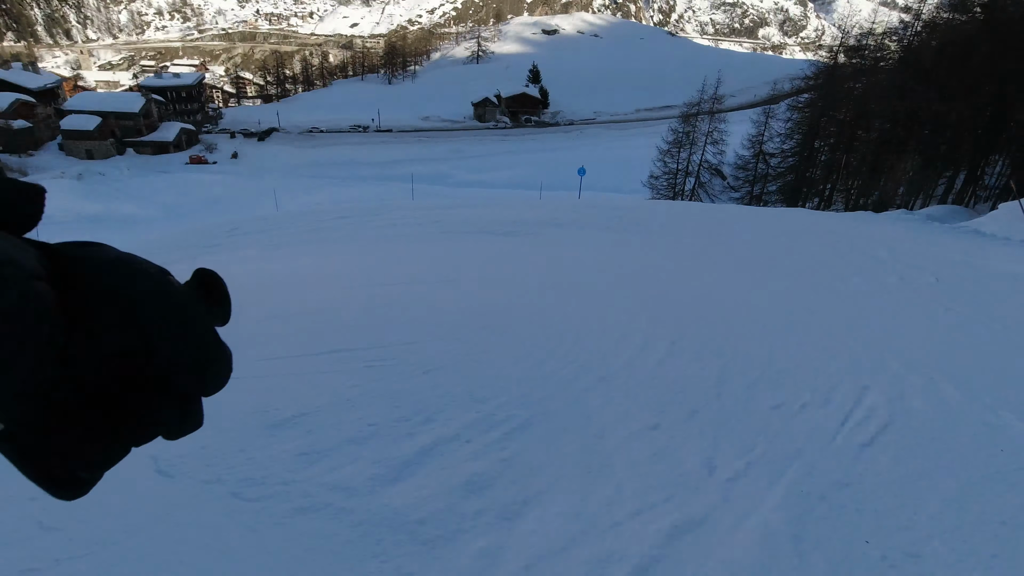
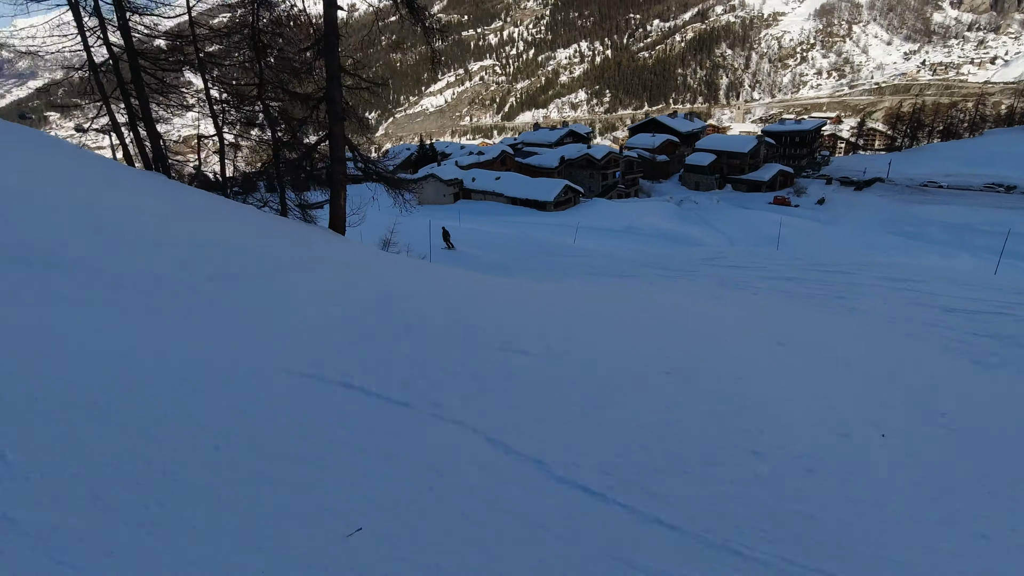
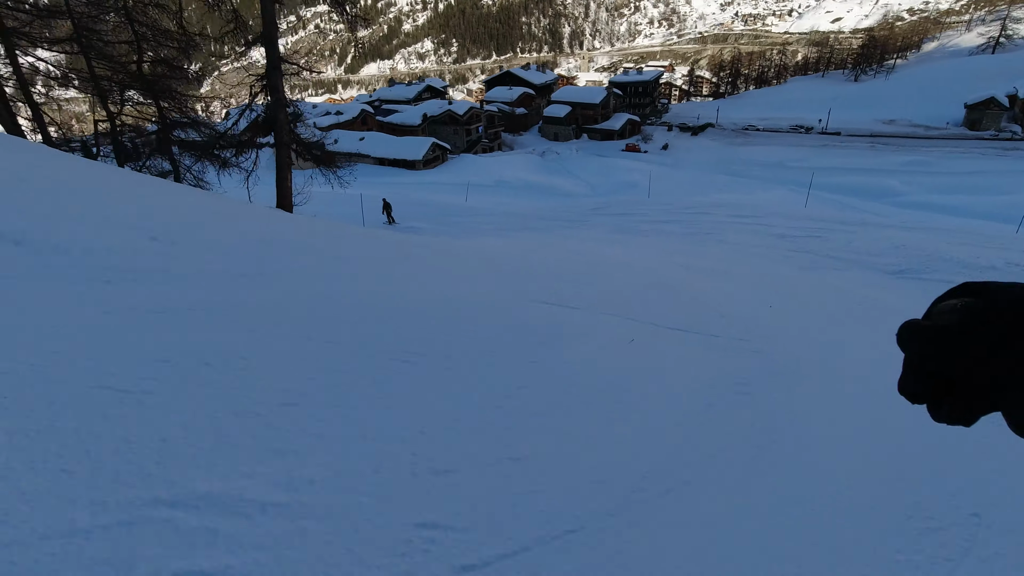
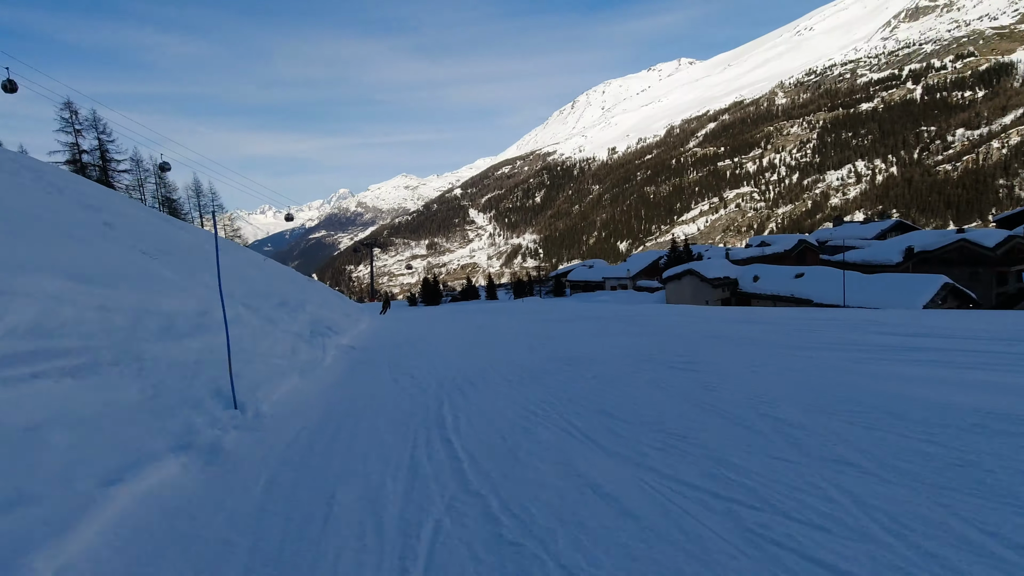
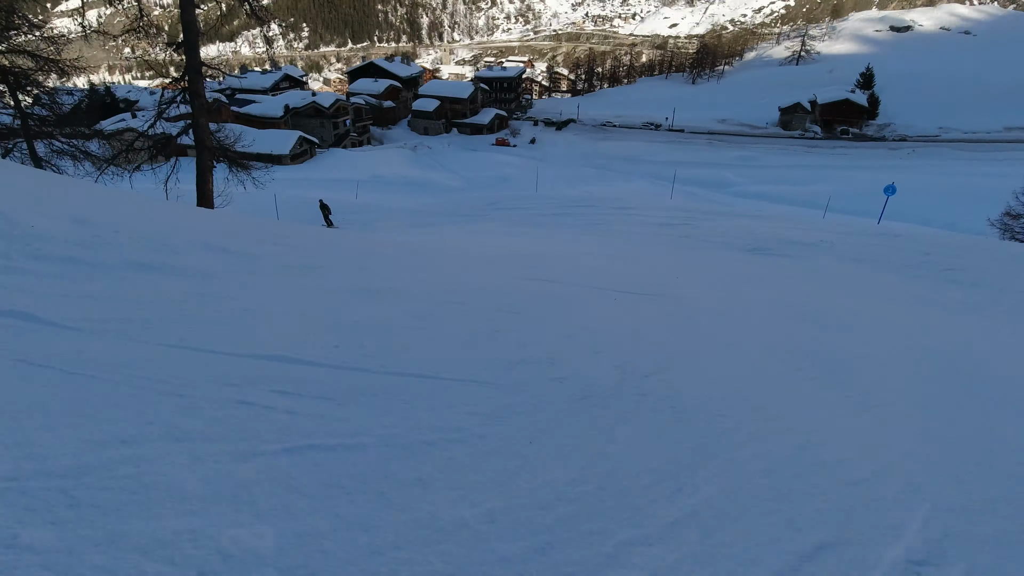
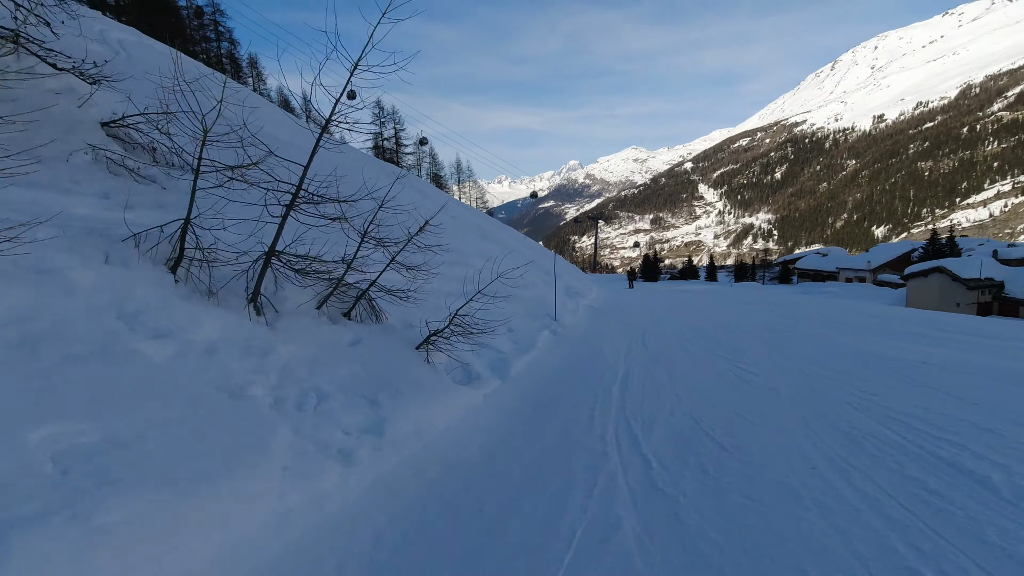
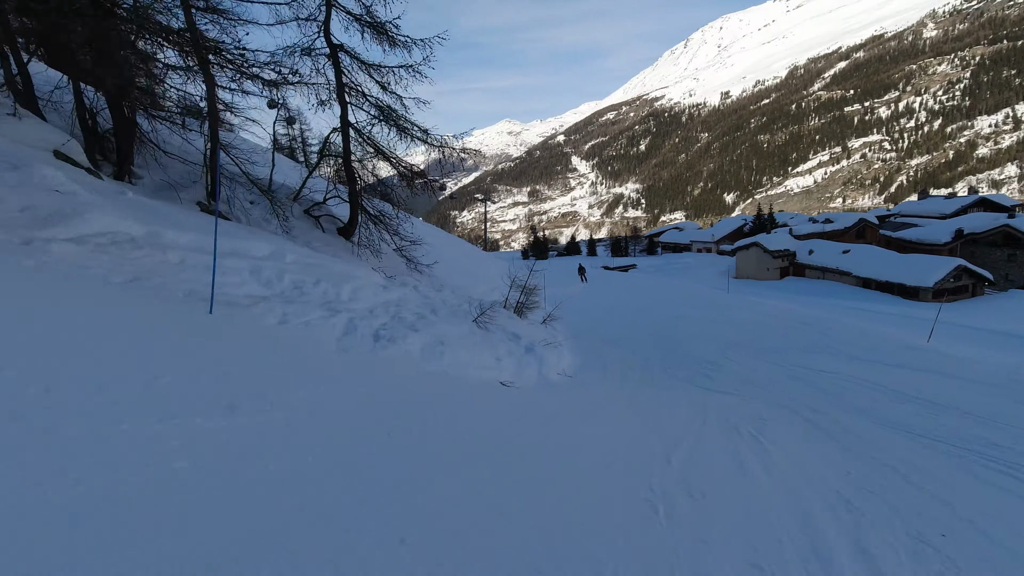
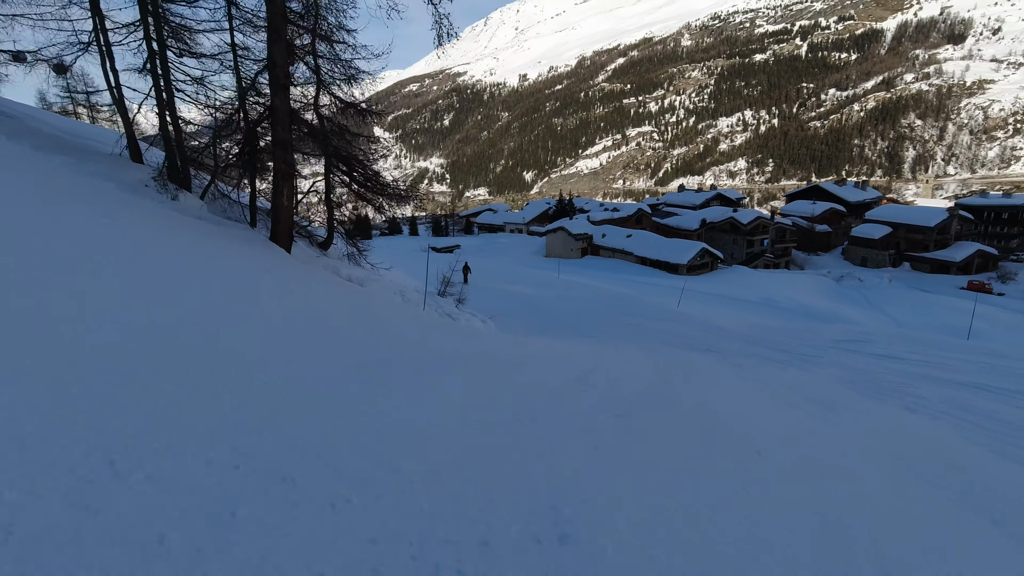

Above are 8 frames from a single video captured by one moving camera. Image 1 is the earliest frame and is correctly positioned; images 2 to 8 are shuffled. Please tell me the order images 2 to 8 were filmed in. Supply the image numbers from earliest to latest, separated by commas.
5, 3, 2, 8, 7, 6, 4
